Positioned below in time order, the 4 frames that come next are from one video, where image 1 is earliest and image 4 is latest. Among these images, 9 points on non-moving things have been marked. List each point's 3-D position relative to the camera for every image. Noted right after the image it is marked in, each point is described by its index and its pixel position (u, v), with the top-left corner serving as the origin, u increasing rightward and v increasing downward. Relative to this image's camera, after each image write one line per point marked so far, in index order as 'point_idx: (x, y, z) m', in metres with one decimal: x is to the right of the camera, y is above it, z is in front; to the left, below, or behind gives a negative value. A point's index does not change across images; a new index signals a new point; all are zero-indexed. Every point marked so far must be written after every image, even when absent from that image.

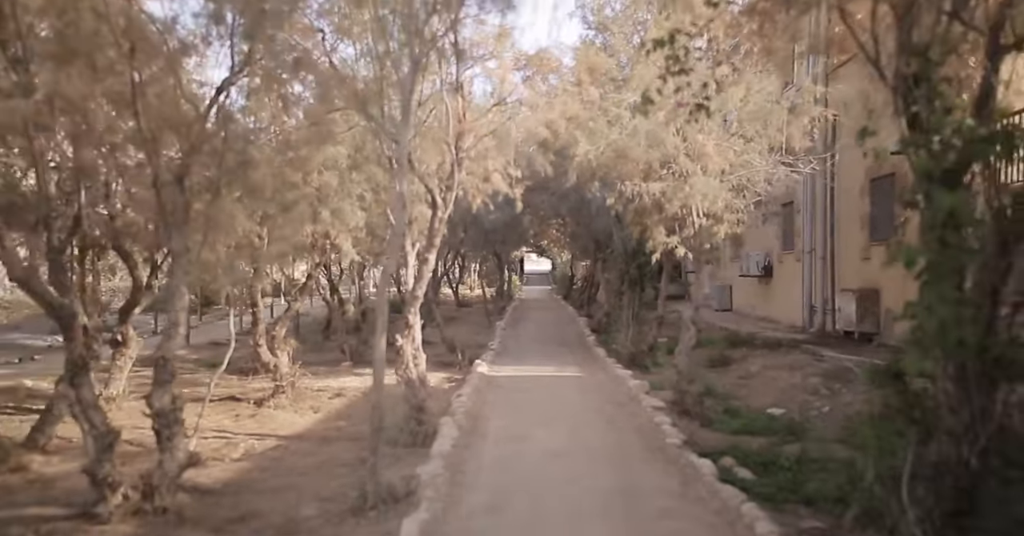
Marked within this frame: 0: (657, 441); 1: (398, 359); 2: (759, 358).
0: (+1.8, -2.1, +9.1) m
1: (-1.5, -1.2, +9.6) m
2: (+5.0, -1.8, +15.0) m
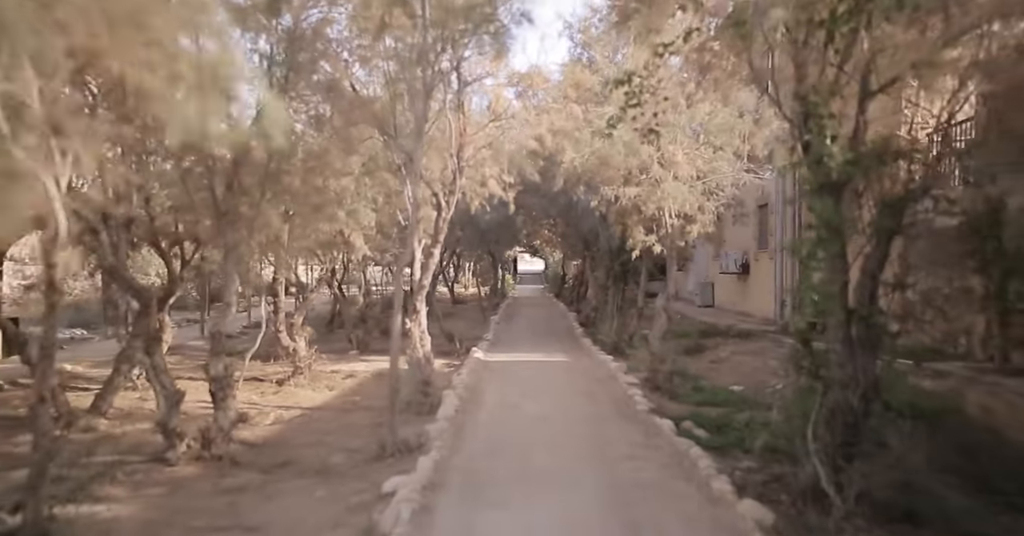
0: (+1.7, -2.0, +10.7) m
1: (-1.6, -1.1, +11.1) m
2: (+4.9, -1.7, +16.6) m
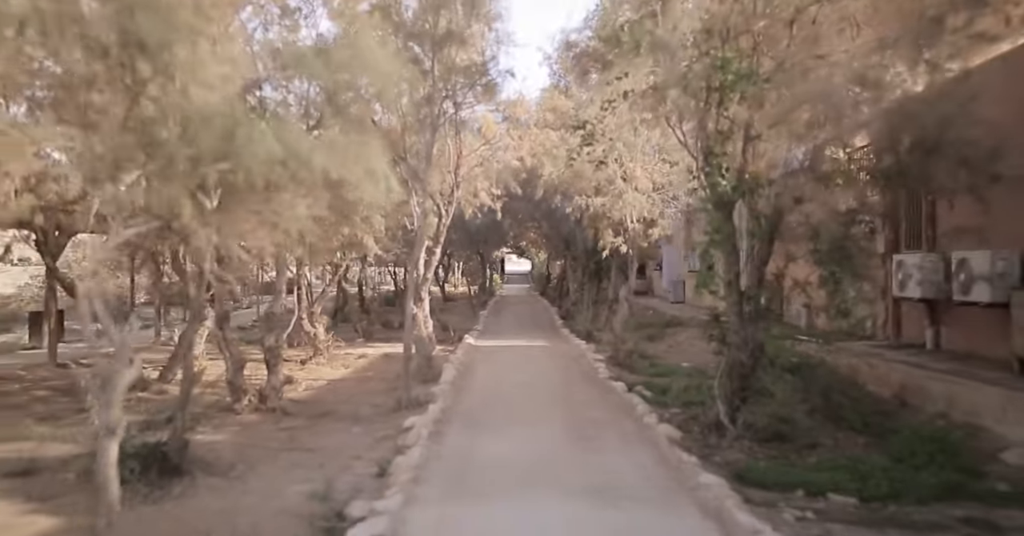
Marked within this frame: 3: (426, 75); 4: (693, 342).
0: (+1.5, -2.0, +13.2) m
1: (-1.8, -1.0, +13.7) m
2: (+4.6, -1.7, +19.2) m
3: (-1.3, +2.9, +11.2) m
4: (+4.3, -1.8, +17.6) m
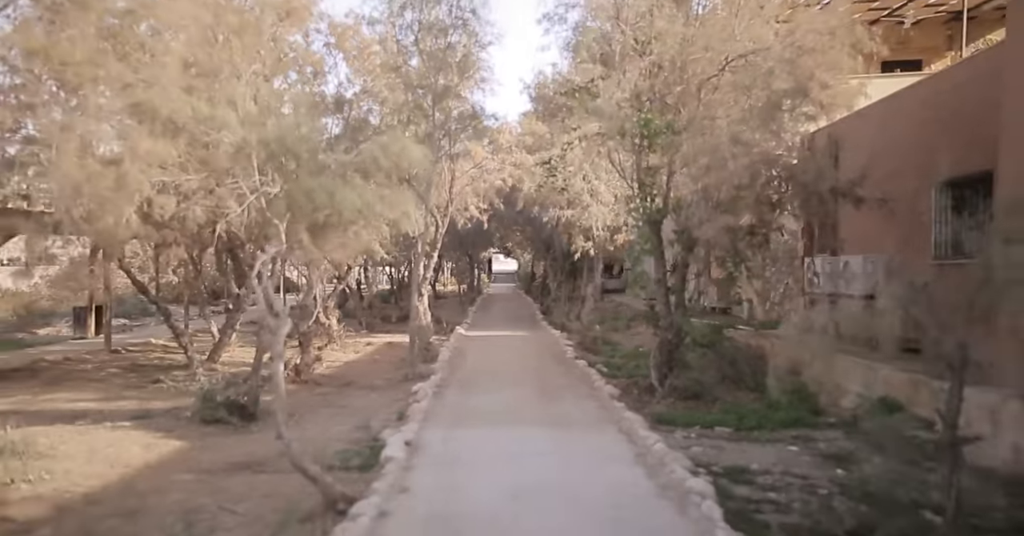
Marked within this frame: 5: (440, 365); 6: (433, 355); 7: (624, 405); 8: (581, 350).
0: (+1.1, -2.0, +16.2) m
1: (-2.2, -1.0, +16.6) m
2: (+4.1, -1.7, +22.2) m
3: (-1.6, +2.9, +14.1) m
4: (+3.9, -1.8, +20.6) m
5: (-1.4, -1.9, +14.7) m
6: (-1.7, -1.9, +16.3) m
7: (+1.6, -2.0, +10.5) m
8: (+1.6, -1.9, +17.3) m
